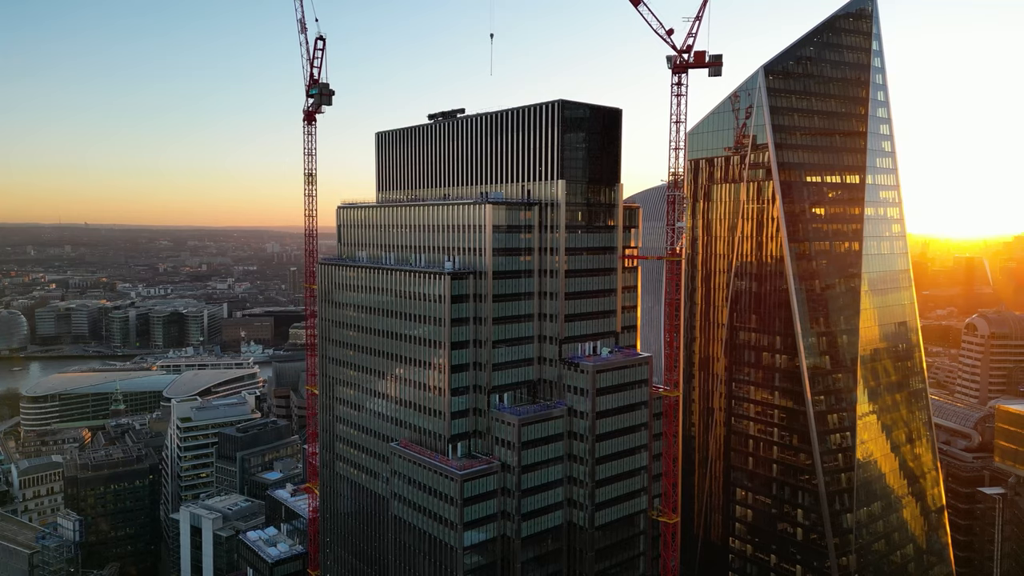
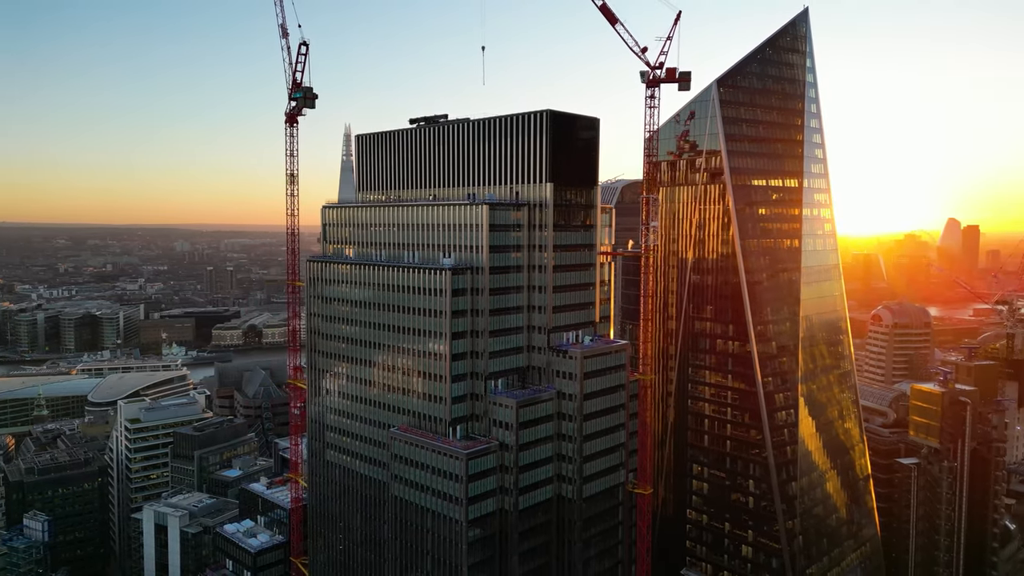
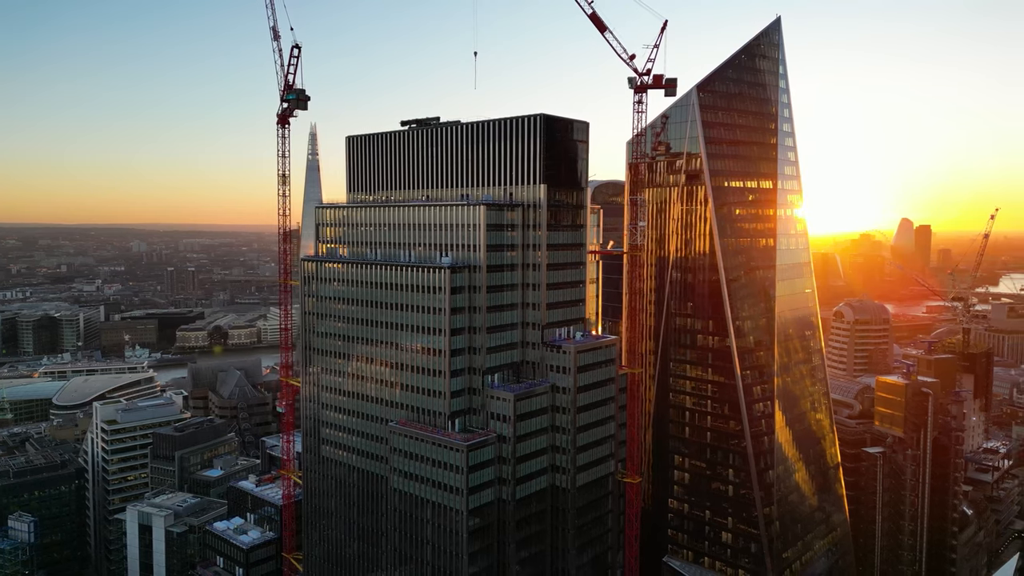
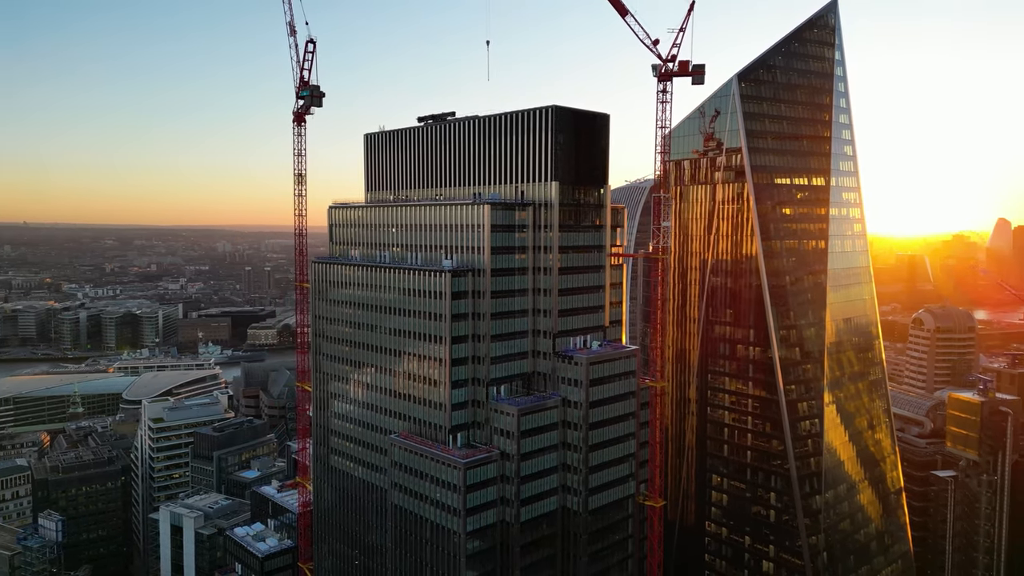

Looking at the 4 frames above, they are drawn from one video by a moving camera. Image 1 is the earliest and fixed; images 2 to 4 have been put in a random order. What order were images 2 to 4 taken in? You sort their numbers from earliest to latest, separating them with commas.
4, 2, 3
